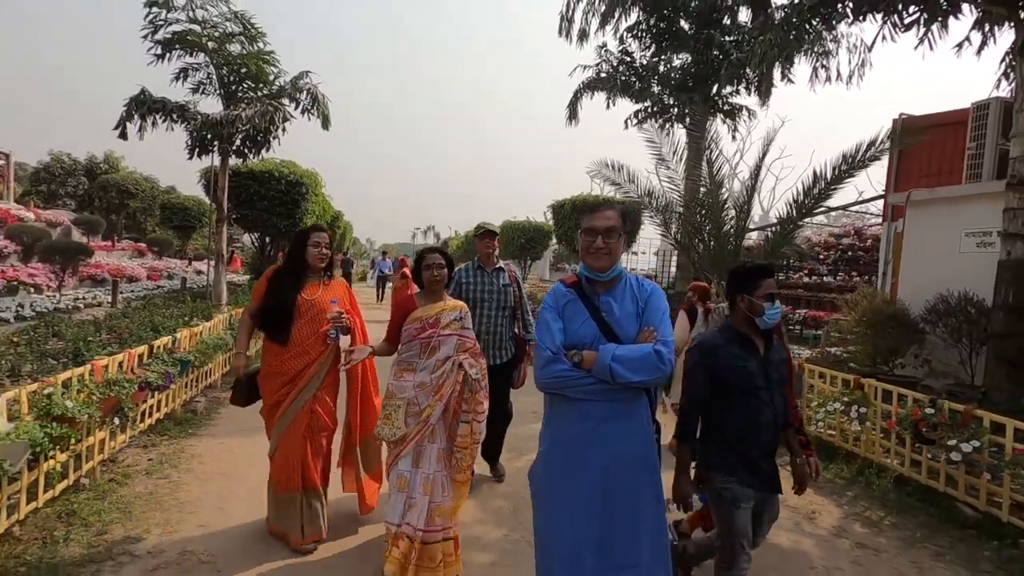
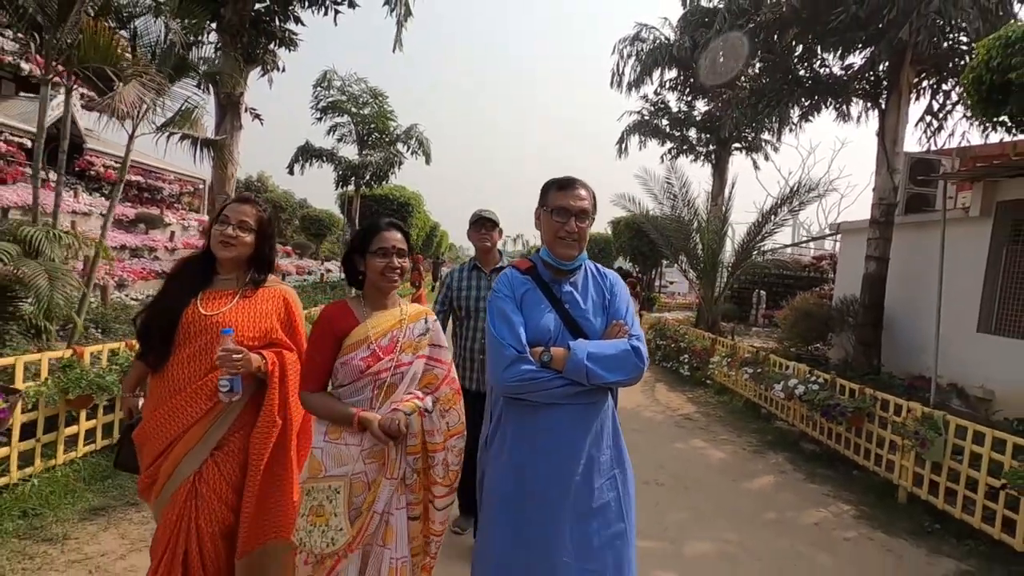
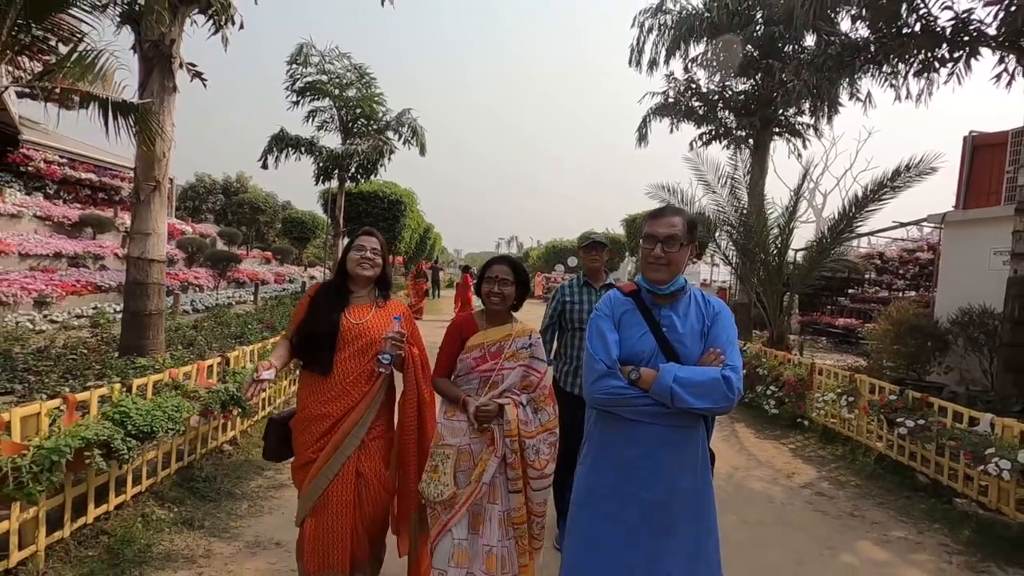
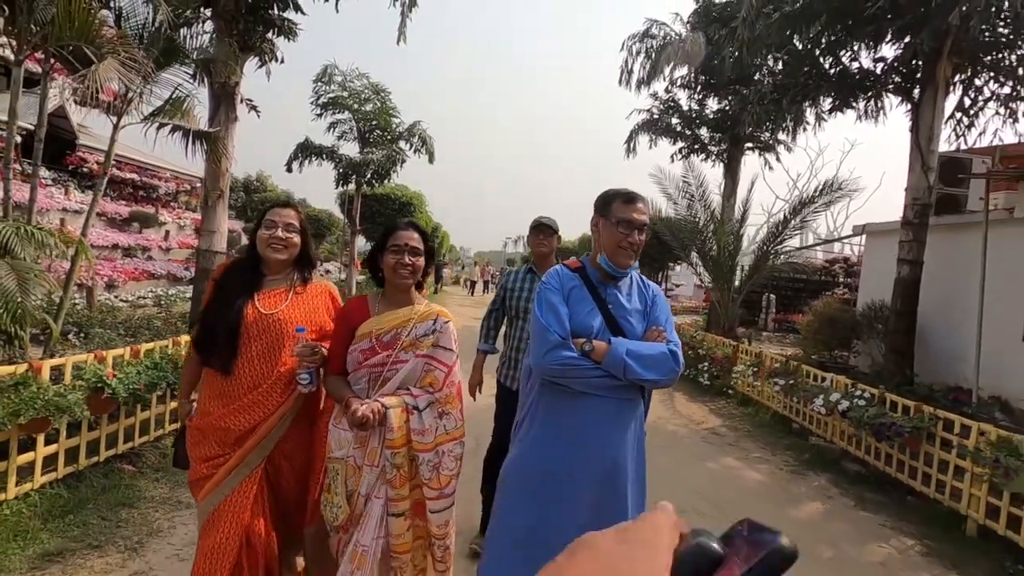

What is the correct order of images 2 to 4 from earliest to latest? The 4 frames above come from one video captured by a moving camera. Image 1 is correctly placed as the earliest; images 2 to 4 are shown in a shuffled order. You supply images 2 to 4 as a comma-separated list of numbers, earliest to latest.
3, 4, 2
